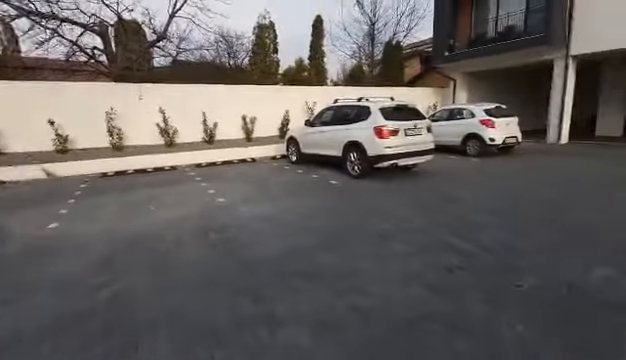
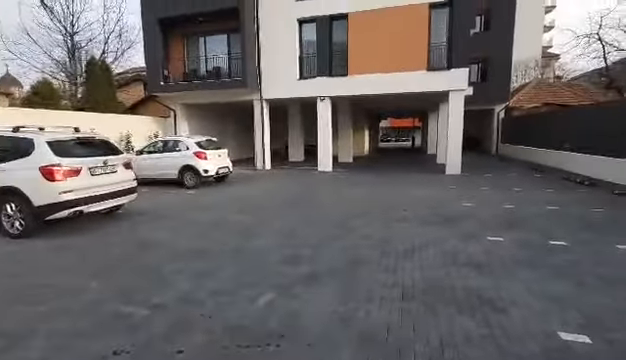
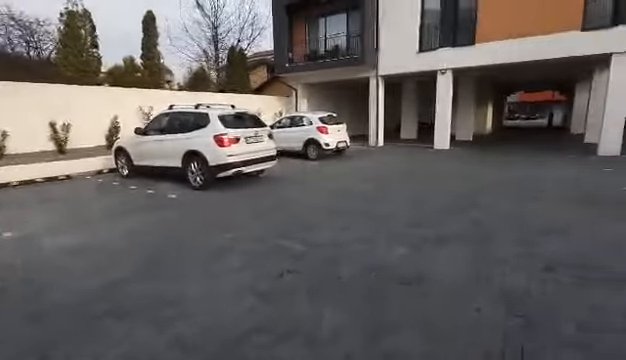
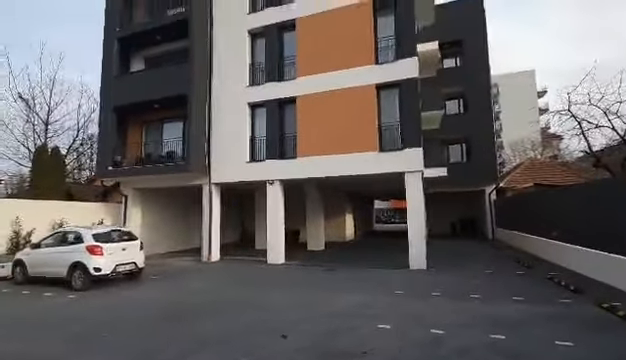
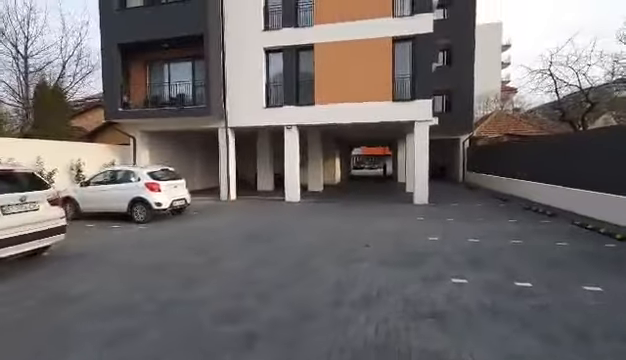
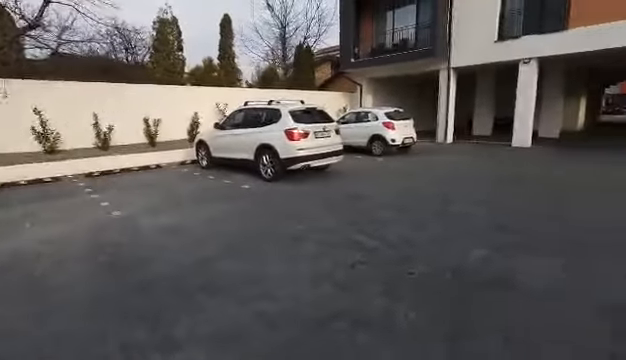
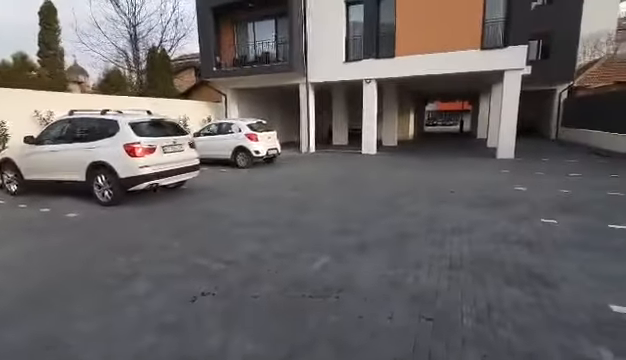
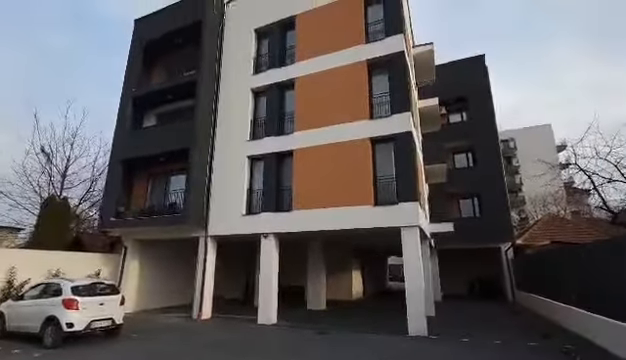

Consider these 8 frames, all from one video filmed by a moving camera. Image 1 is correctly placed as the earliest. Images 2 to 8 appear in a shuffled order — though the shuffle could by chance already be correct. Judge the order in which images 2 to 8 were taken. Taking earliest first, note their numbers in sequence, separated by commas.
6, 3, 7, 2, 5, 4, 8
